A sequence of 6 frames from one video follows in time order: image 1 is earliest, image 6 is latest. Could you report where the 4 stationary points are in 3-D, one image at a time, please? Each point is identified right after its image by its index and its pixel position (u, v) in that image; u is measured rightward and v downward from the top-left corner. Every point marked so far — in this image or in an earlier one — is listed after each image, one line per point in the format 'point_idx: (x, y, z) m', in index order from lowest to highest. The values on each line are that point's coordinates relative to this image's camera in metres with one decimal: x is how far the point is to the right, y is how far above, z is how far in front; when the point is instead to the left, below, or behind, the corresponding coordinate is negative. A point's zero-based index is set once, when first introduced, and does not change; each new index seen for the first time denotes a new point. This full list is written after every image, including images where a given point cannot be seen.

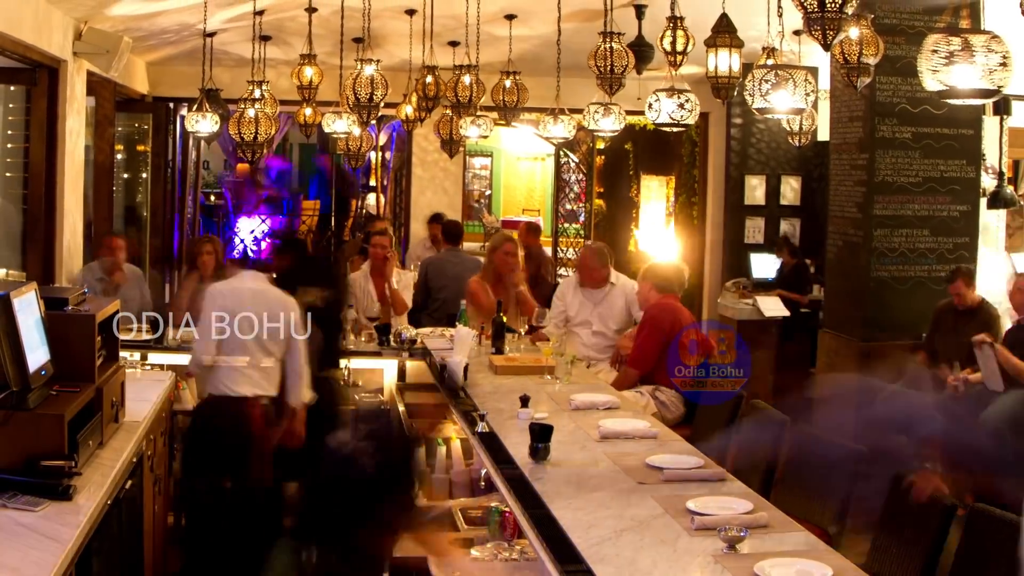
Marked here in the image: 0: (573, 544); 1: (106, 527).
0: (+0.3, -0.8, +2.9) m
1: (-1.6, -1.0, +3.7) m
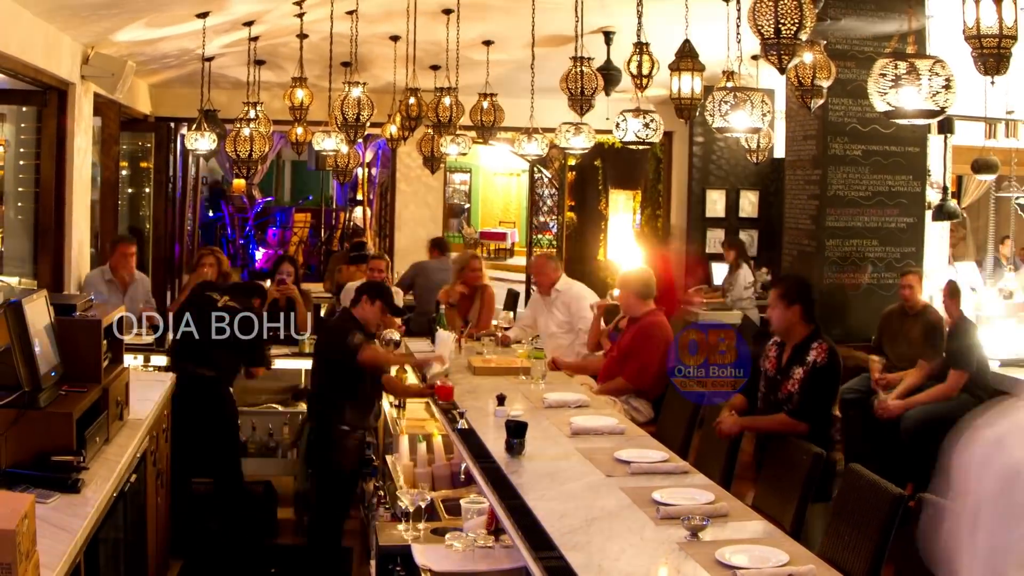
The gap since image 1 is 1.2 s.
0: (+0.2, -0.8, +3.2) m
1: (-1.7, -1.0, +4.0) m
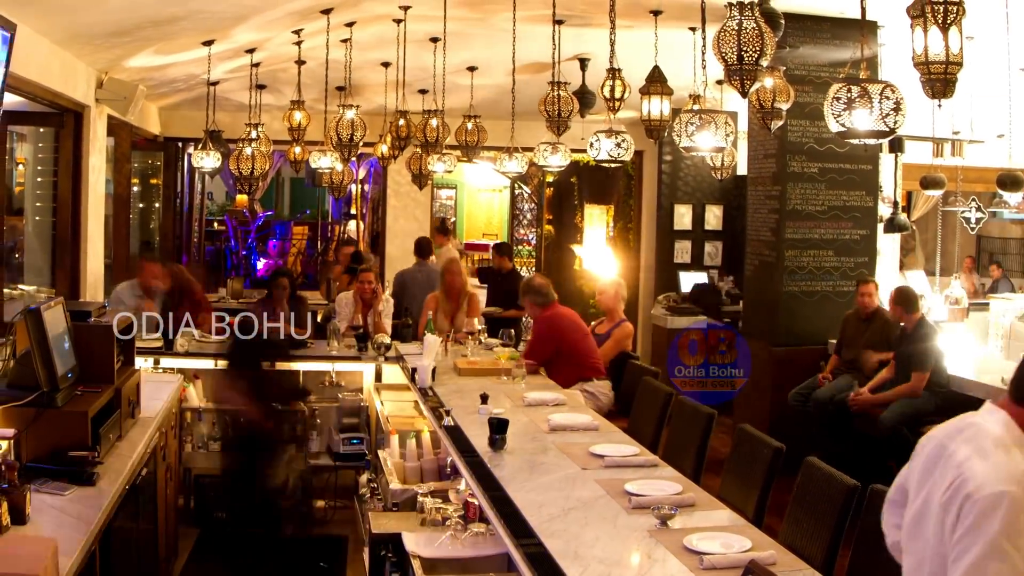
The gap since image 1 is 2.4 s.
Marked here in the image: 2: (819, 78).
0: (+0.1, -0.9, +3.6) m
1: (-1.8, -1.0, +4.4) m
2: (+2.4, +1.6, +7.5) m
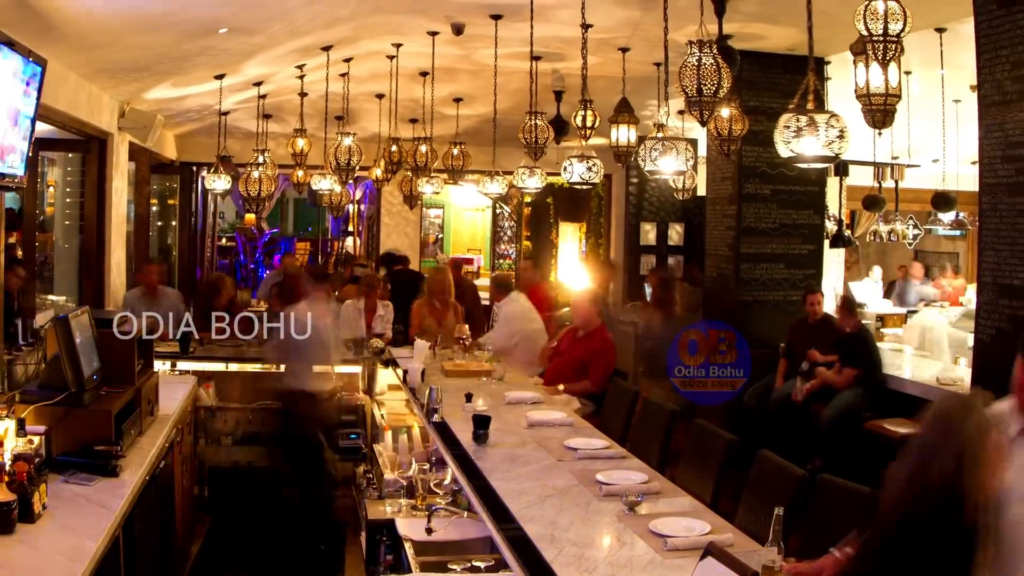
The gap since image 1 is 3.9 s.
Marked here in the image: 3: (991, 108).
0: (0.0, -0.9, +4.1) m
1: (-1.9, -1.1, +5.0) m
2: (+2.2, +1.6, +8.0) m
3: (+3.0, +1.1, +5.9) m
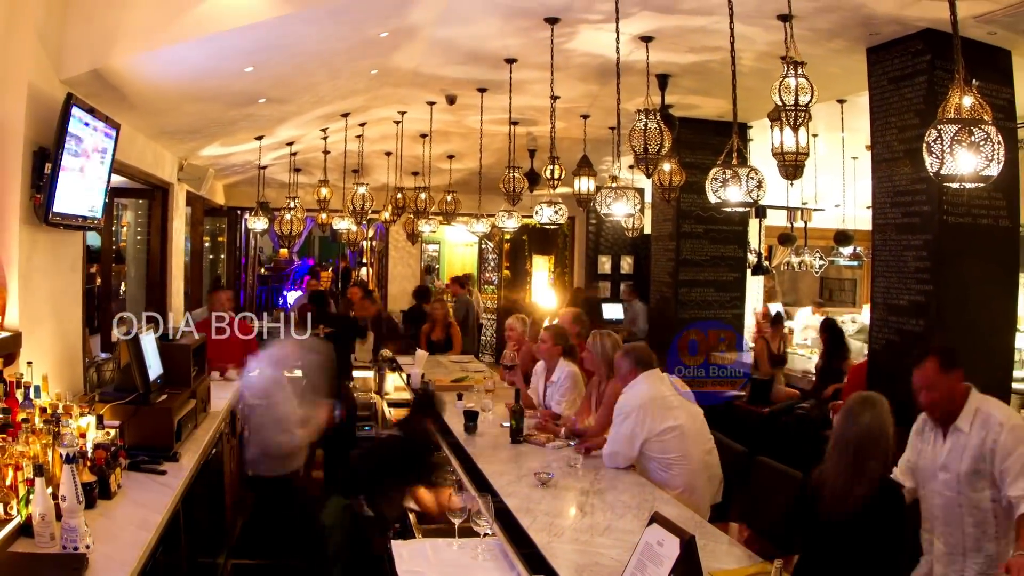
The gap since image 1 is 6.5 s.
0: (-0.2, -1.1, +5.5) m
1: (-2.0, -1.2, +6.3) m
2: (+2.1, +1.4, +9.3) m
3: (+2.8, +1.0, +7.3) m
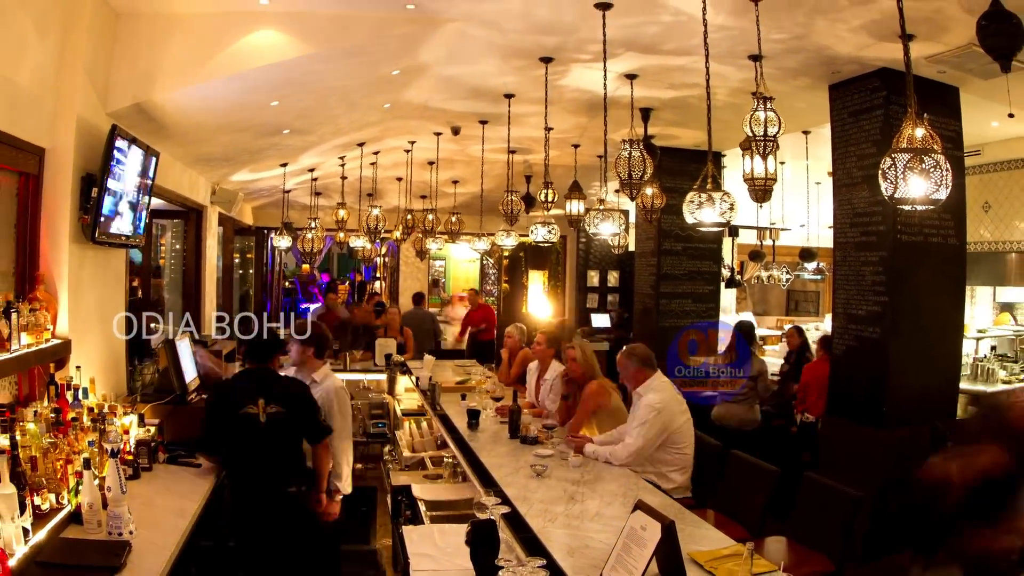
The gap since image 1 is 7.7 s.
0: (-0.2, -1.2, +6.3) m
1: (-2.1, -1.3, +7.1) m
2: (+2.1, +1.4, +10.1) m
3: (+2.8, +0.9, +8.1) m
